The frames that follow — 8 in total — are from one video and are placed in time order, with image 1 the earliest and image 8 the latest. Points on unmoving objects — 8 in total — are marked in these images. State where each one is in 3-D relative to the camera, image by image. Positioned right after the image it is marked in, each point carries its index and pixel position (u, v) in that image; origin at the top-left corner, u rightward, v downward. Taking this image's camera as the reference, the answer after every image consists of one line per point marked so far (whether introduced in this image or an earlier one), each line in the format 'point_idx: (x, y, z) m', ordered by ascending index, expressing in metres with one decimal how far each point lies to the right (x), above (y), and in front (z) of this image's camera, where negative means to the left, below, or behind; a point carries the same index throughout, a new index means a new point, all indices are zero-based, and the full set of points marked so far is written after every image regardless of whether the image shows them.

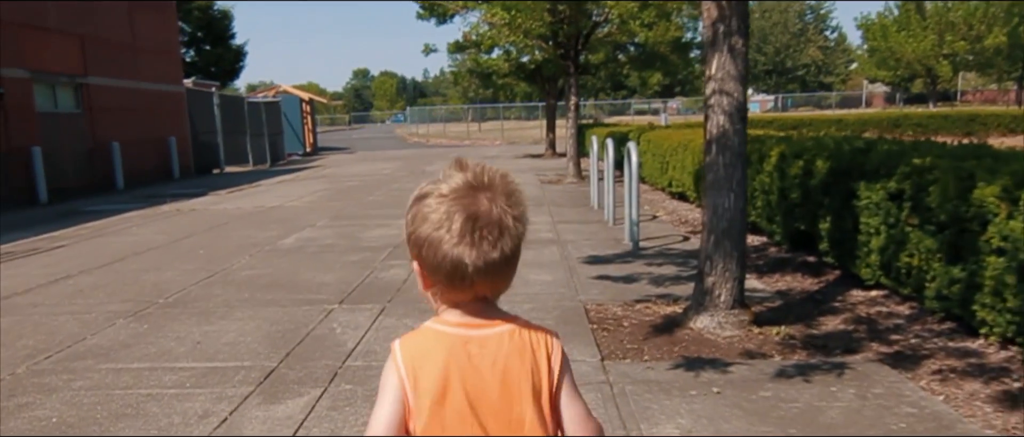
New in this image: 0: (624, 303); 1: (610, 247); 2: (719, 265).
0: (+1.0, -0.8, +6.6) m
1: (+1.3, -0.3, +9.8) m
2: (+1.7, -0.4, +5.7) m
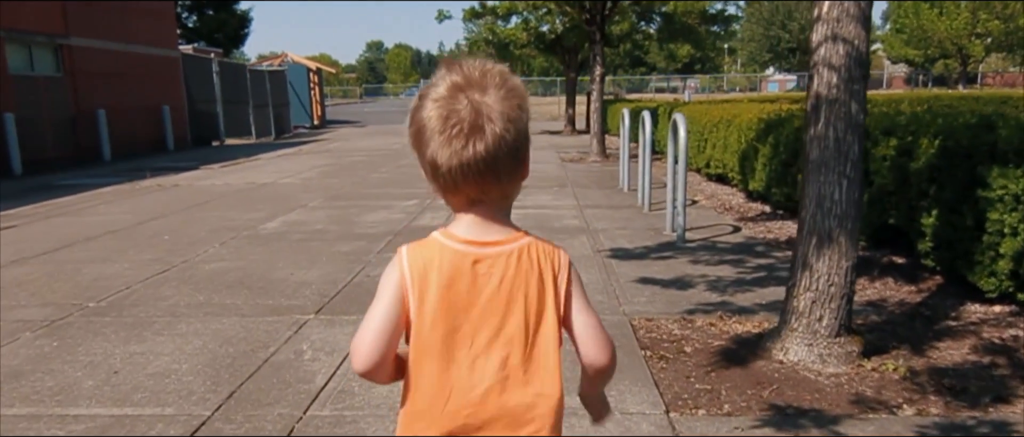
0: (+1.2, -0.7, +5.1) m
1: (+1.6, -0.2, +8.2) m
2: (+1.8, -0.4, +4.1) m
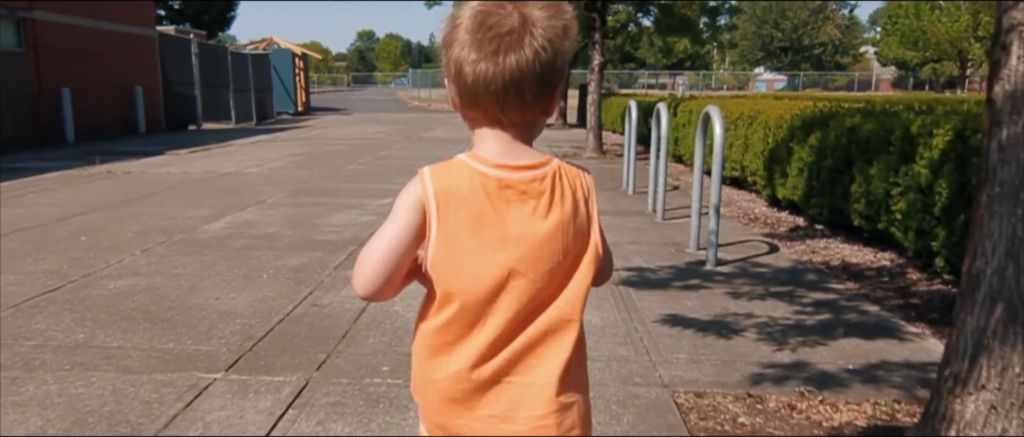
0: (+1.2, -0.9, +3.6) m
1: (+1.5, -0.3, +6.8) m
2: (+1.8, -0.5, +2.7) m
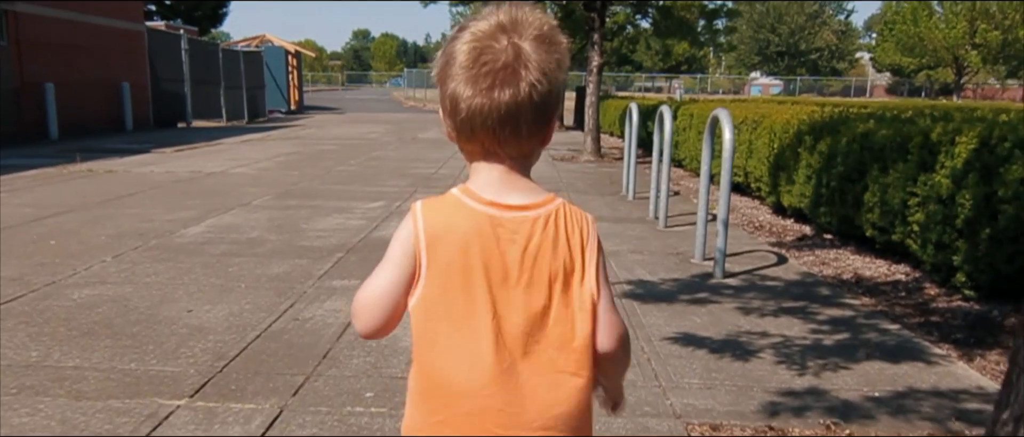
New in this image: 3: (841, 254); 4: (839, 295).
0: (+1.2, -0.9, +3.3) m
1: (+1.4, -0.4, +6.4) m
2: (+1.8, -0.6, +2.3) m
3: (+3.1, -0.3, +6.8) m
4: (+2.5, -0.6, +5.6) m
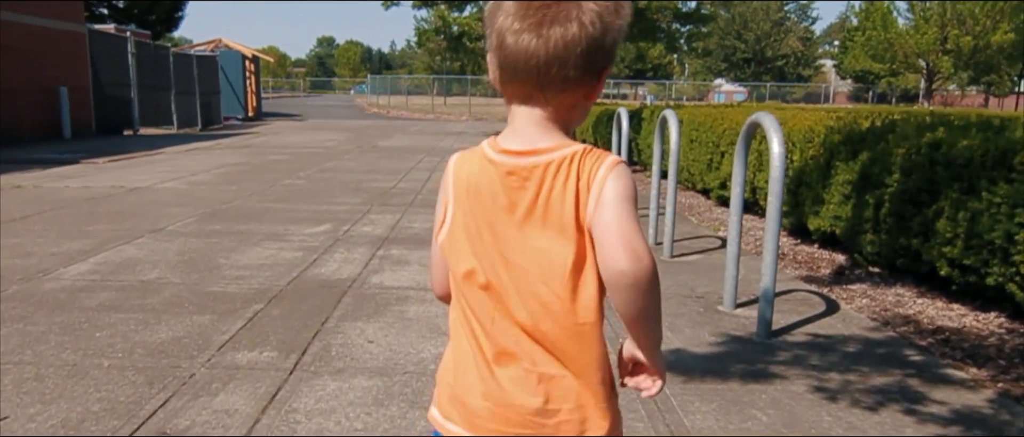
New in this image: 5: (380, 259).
0: (+1.2, -1.2, +1.8) m
1: (+1.3, -0.7, +4.9) m
2: (+1.8, -0.8, +0.9) m
3: (+2.9, -0.6, +5.4) m
4: (+2.4, -0.8, +4.2) m
5: (-1.2, -0.4, +6.3) m
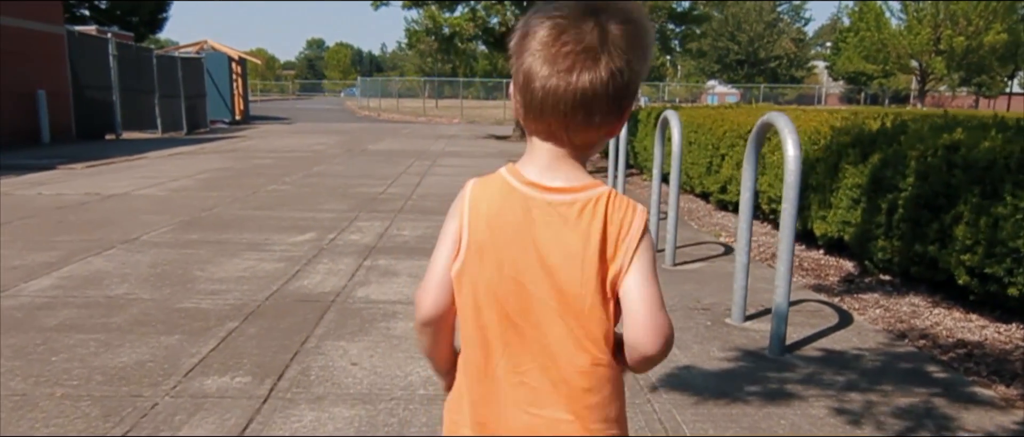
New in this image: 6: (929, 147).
0: (+1.2, -1.2, +1.5) m
1: (+1.2, -0.7, +4.6) m
2: (+1.8, -0.9, +0.6) m
3: (+2.9, -0.6, +5.2) m
4: (+2.4, -0.9, +3.9) m
5: (-1.2, -0.4, +5.9) m
6: (+3.0, +0.5, +5.1) m
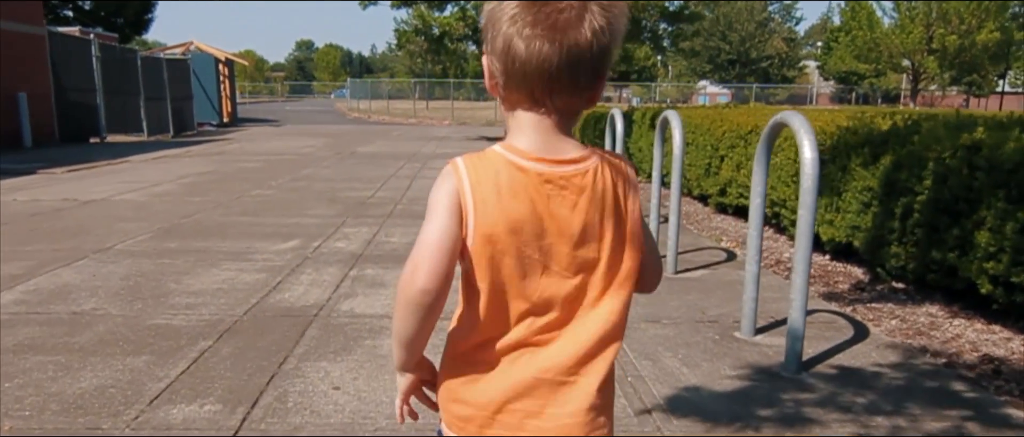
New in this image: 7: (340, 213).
0: (+1.2, -1.2, +1.2) m
1: (+1.2, -0.7, +4.3) m
2: (+1.9, -0.9, +0.3) m
3: (+2.9, -0.7, +4.9) m
4: (+2.4, -0.9, +3.6) m
5: (-1.3, -0.5, +5.6) m
6: (+3.0, +0.5, +4.9) m
7: (-2.1, +0.1, +8.9) m
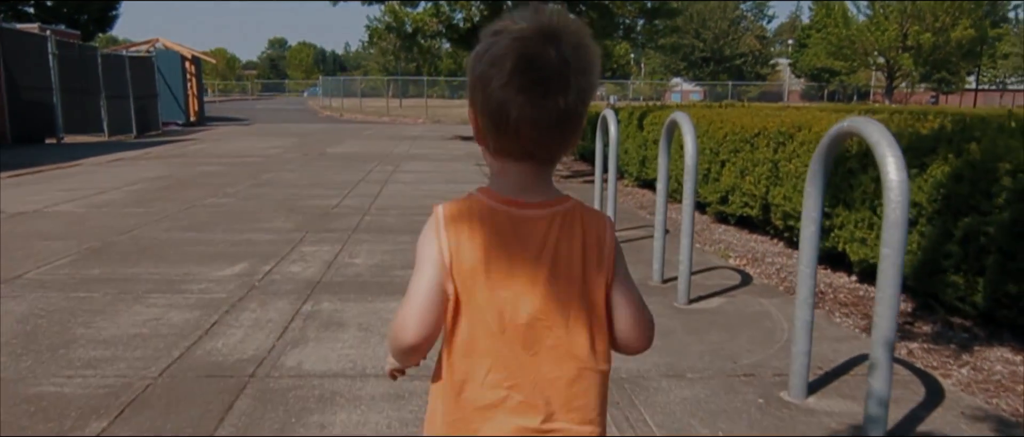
0: (+1.2, -1.4, +0.3) m
1: (+1.2, -0.9, +3.4) m
2: (+2.0, -1.1, -0.6) m
3: (+2.8, -0.8, +4.0) m
4: (+2.4, -1.1, +2.7) m
5: (-1.3, -0.7, +4.6) m
6: (+2.9, +0.3, +4.0) m
7: (-2.3, -0.1, +7.9) m
